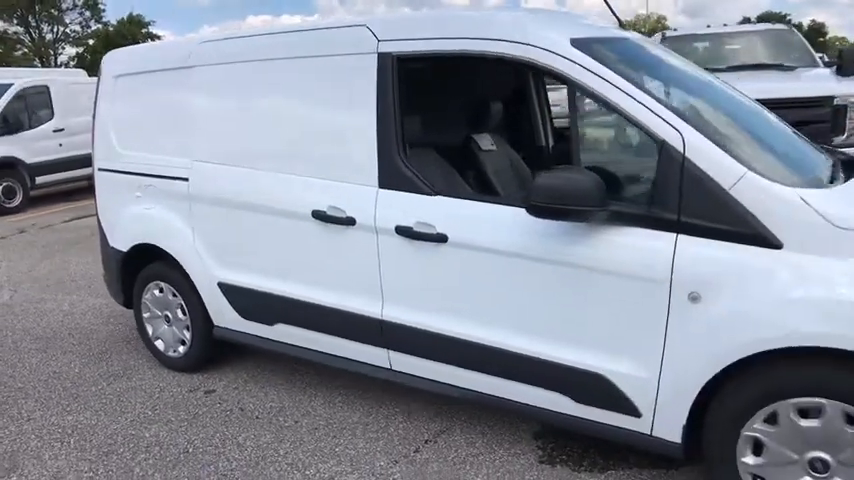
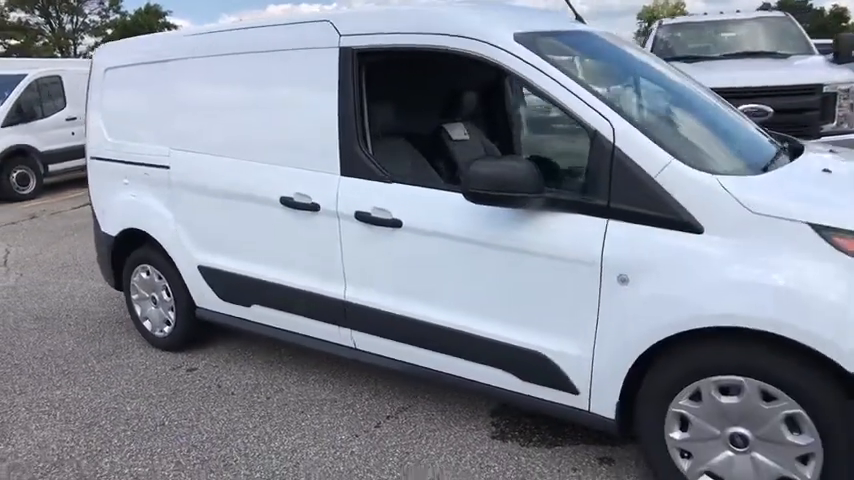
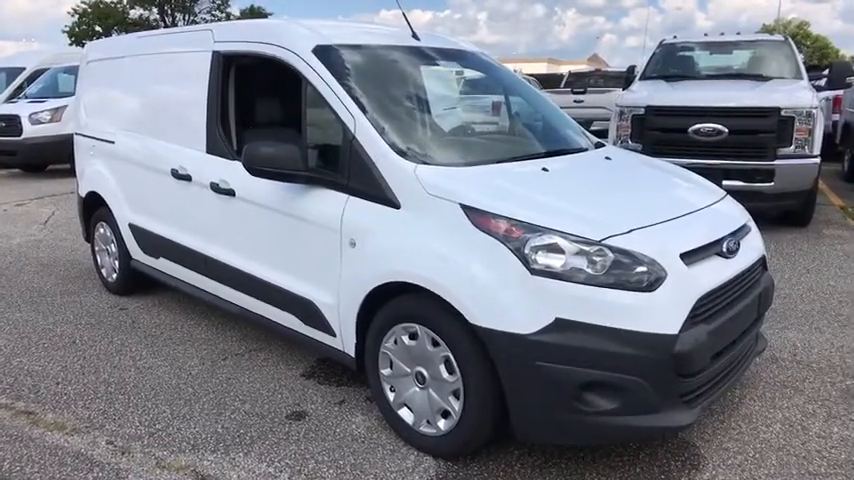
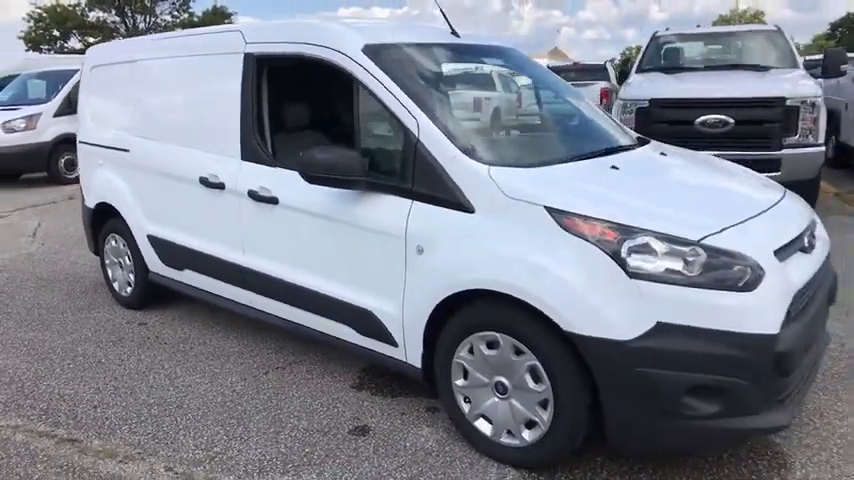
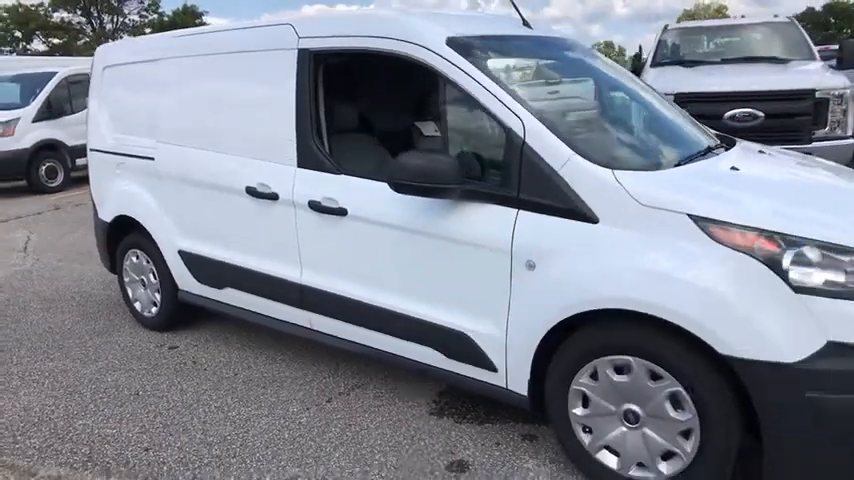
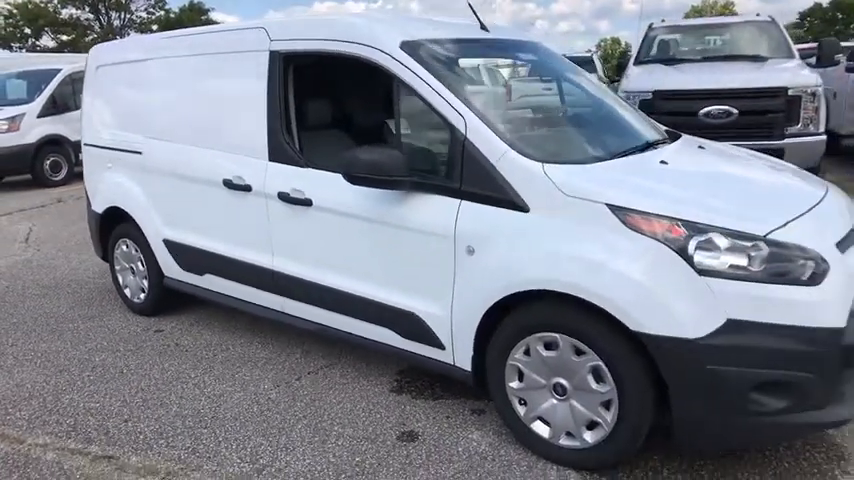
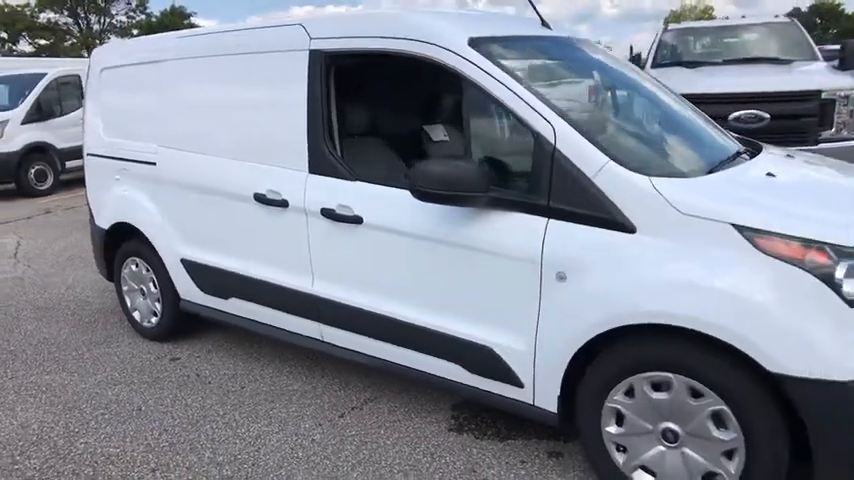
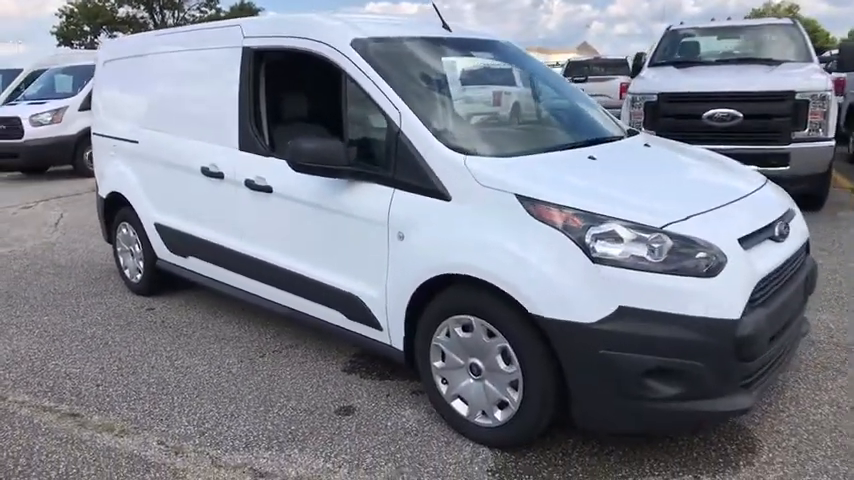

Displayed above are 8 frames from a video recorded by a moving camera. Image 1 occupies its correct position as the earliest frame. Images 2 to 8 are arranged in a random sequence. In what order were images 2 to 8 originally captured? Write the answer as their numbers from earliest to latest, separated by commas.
2, 7, 5, 6, 4, 8, 3
